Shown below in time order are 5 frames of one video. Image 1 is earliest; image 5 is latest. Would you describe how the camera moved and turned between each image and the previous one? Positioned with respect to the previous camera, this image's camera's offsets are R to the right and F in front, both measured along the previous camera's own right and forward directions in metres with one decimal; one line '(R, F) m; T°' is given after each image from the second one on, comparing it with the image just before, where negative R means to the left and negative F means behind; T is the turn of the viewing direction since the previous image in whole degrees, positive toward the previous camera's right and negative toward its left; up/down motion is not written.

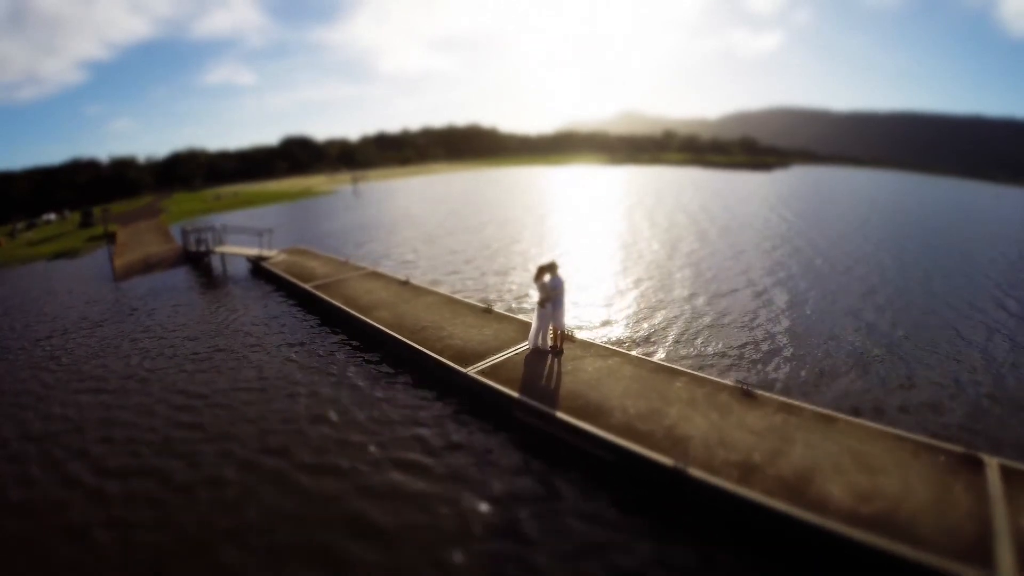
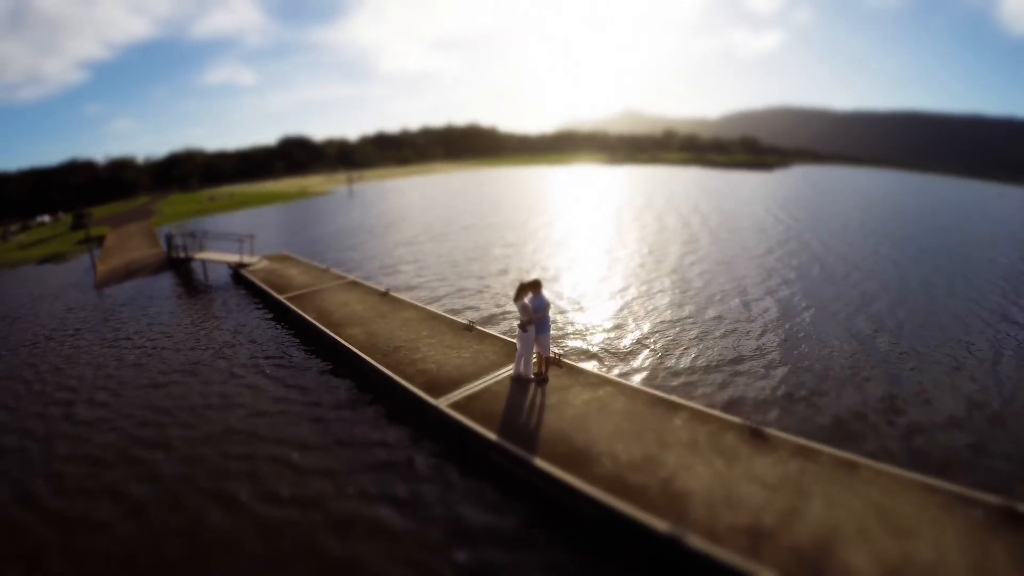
(+0.3, +0.8) m; 0°
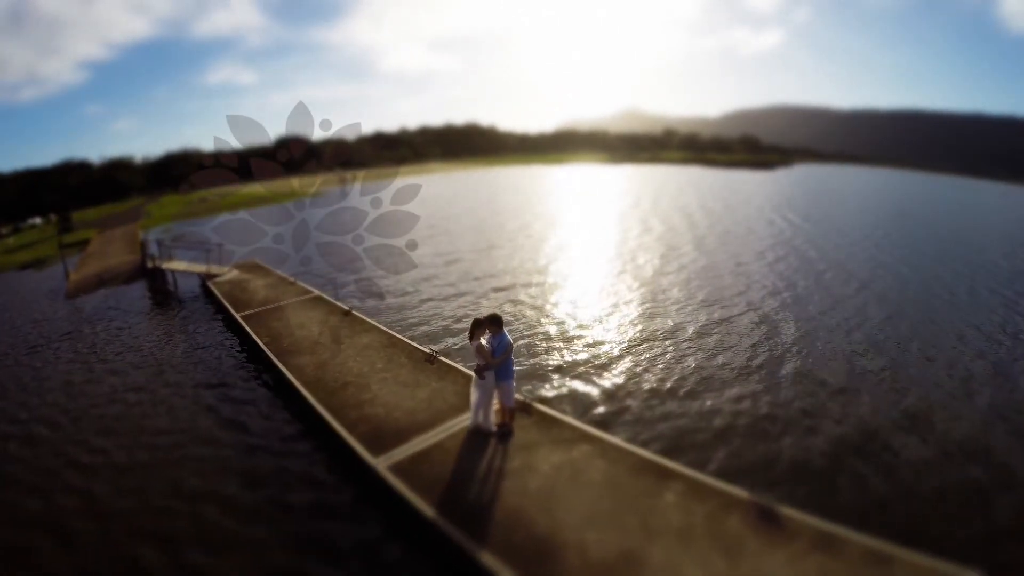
(+0.5, +1.2) m; 0°
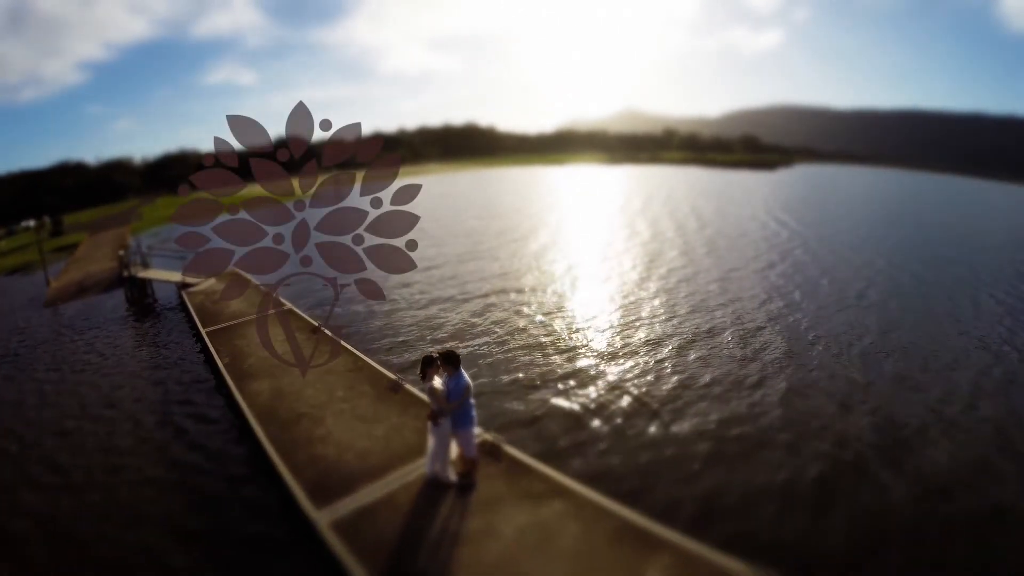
(+0.4, +0.7) m; 0°
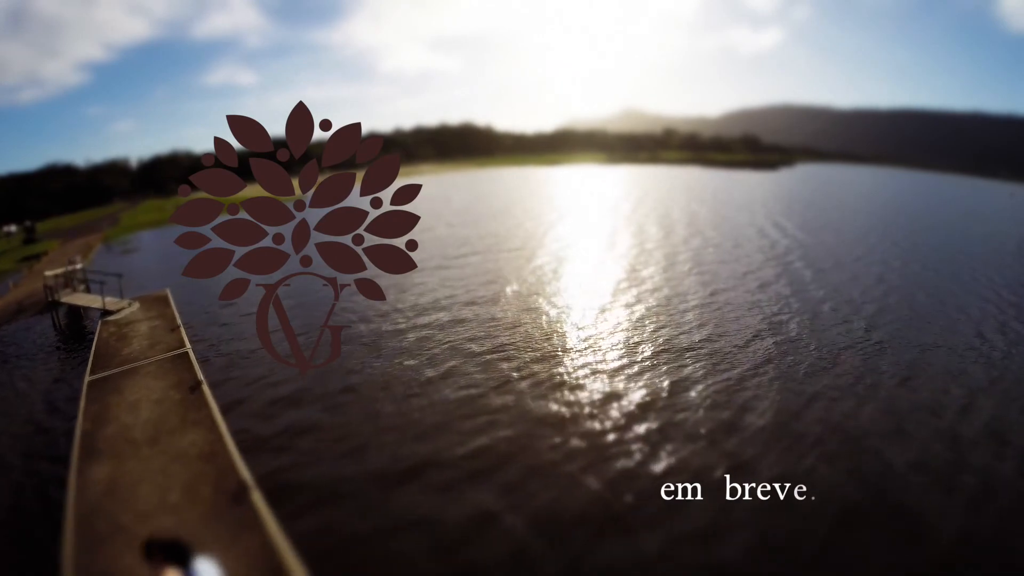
(+1.3, +1.6) m; 0°
